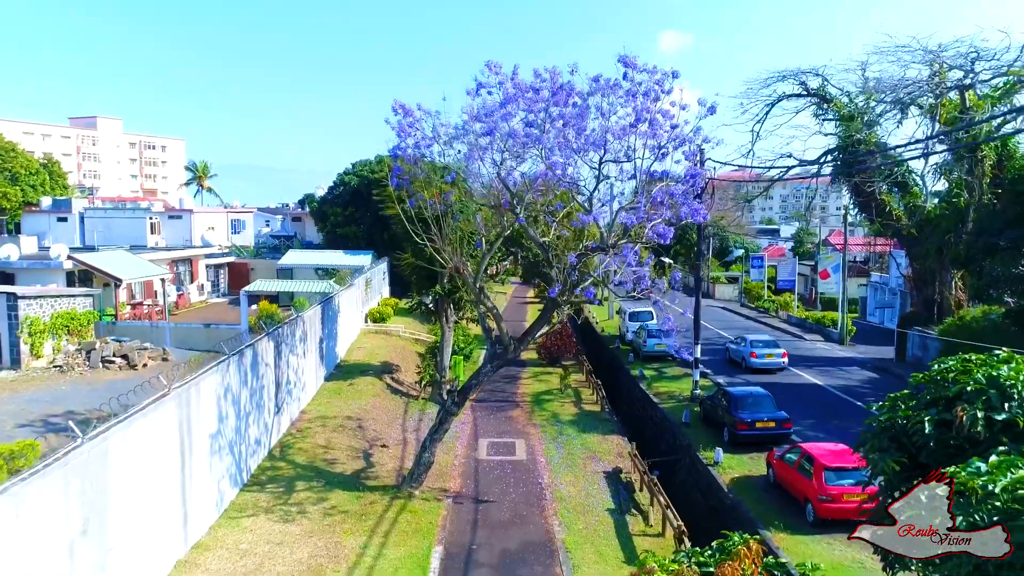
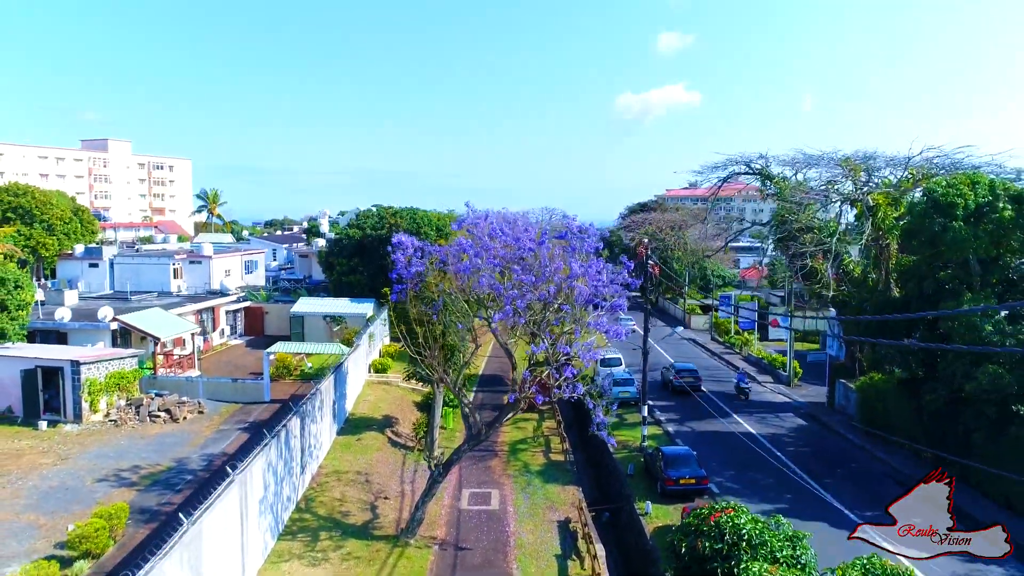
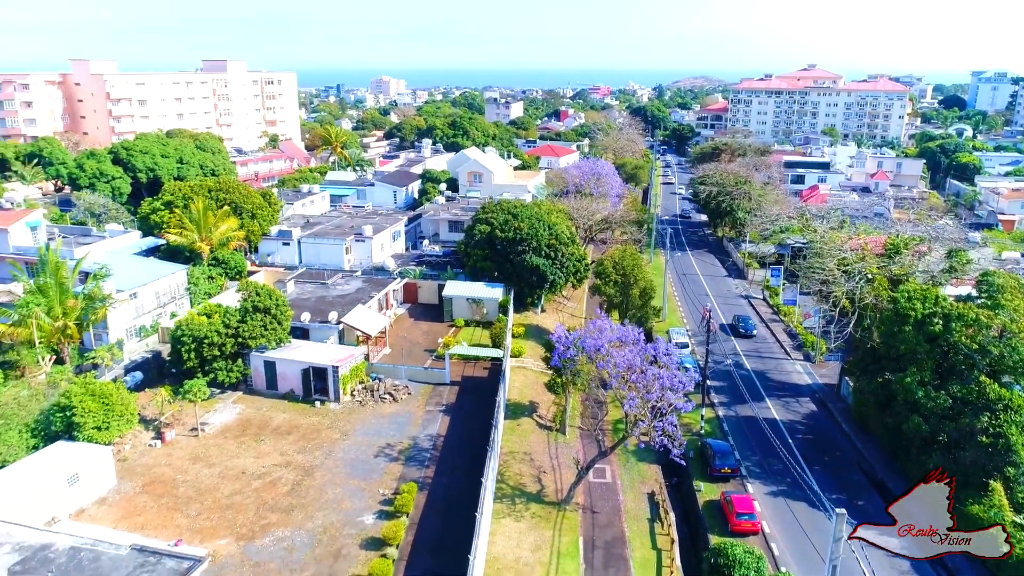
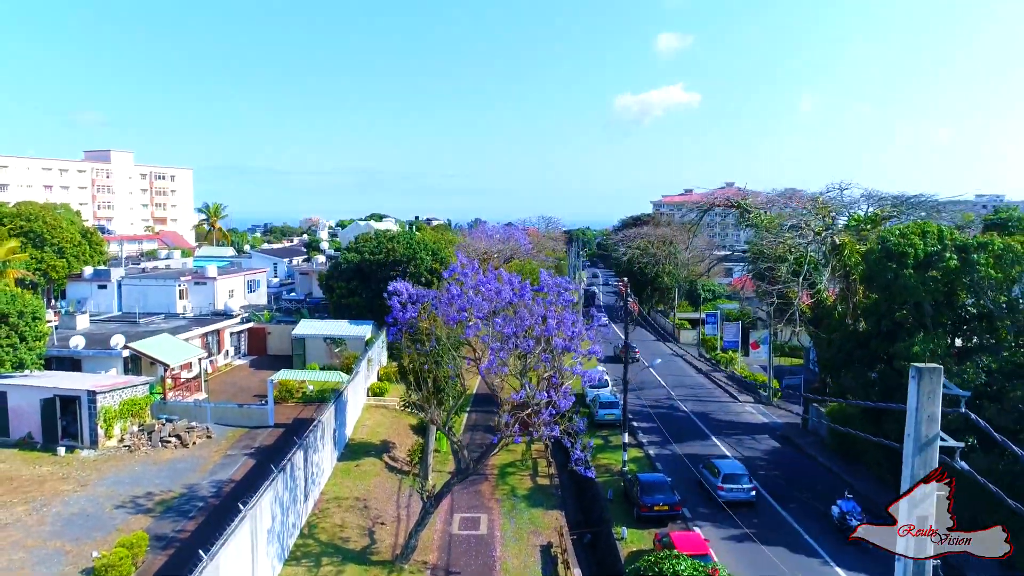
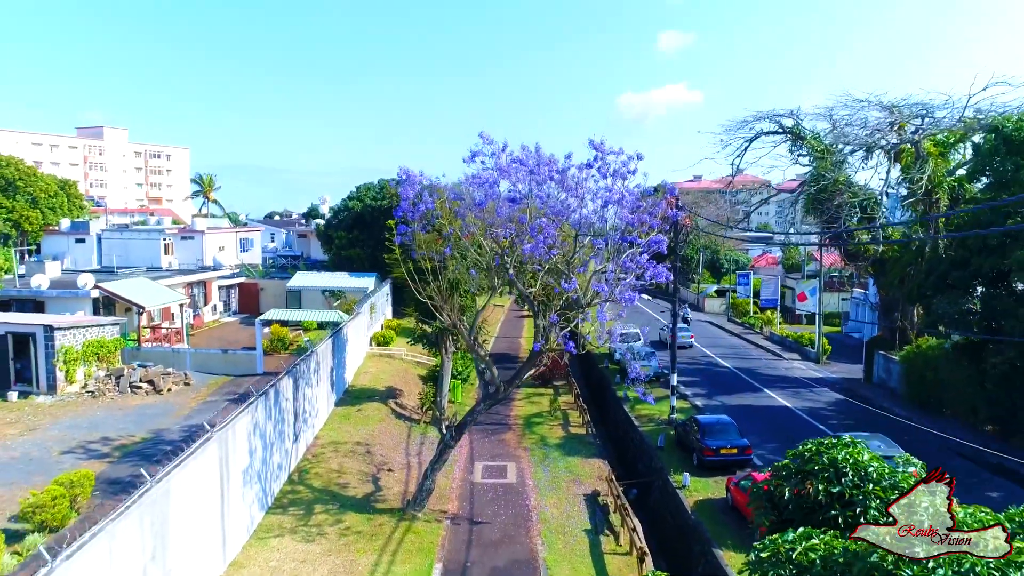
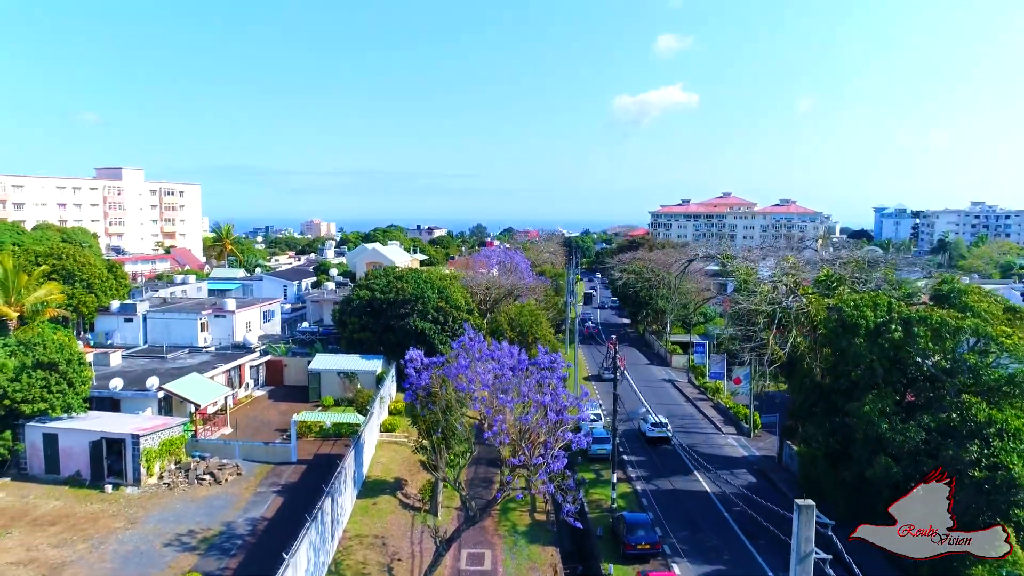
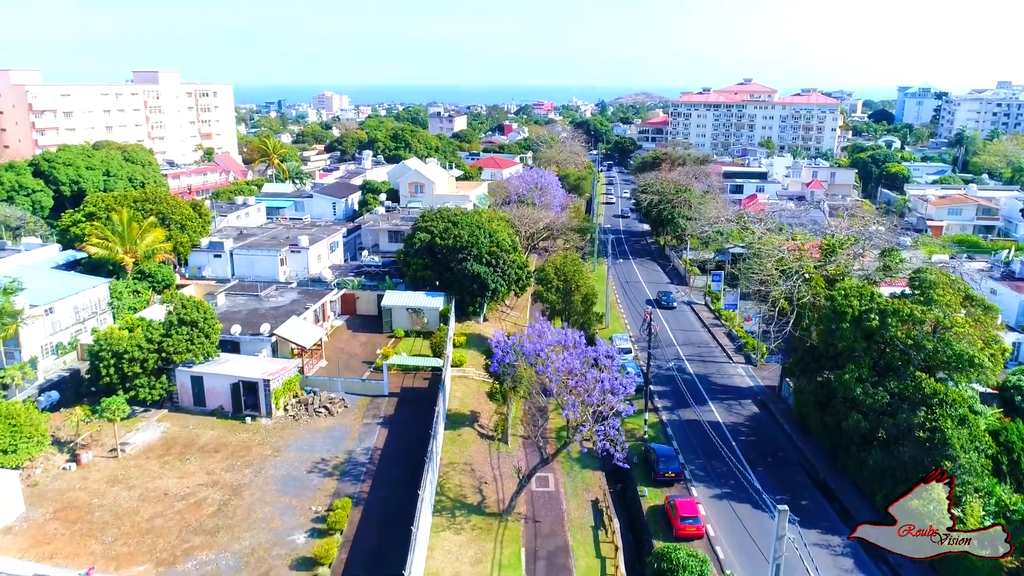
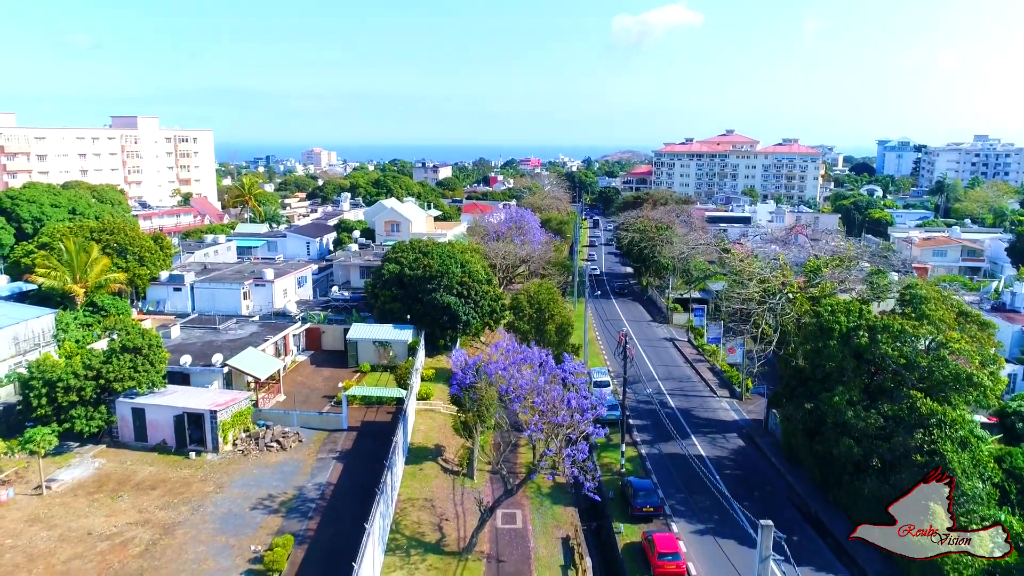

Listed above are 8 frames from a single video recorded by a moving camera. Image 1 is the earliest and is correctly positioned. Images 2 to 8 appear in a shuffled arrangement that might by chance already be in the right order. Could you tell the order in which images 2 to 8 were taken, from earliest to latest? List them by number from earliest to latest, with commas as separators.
5, 2, 4, 6, 8, 7, 3
